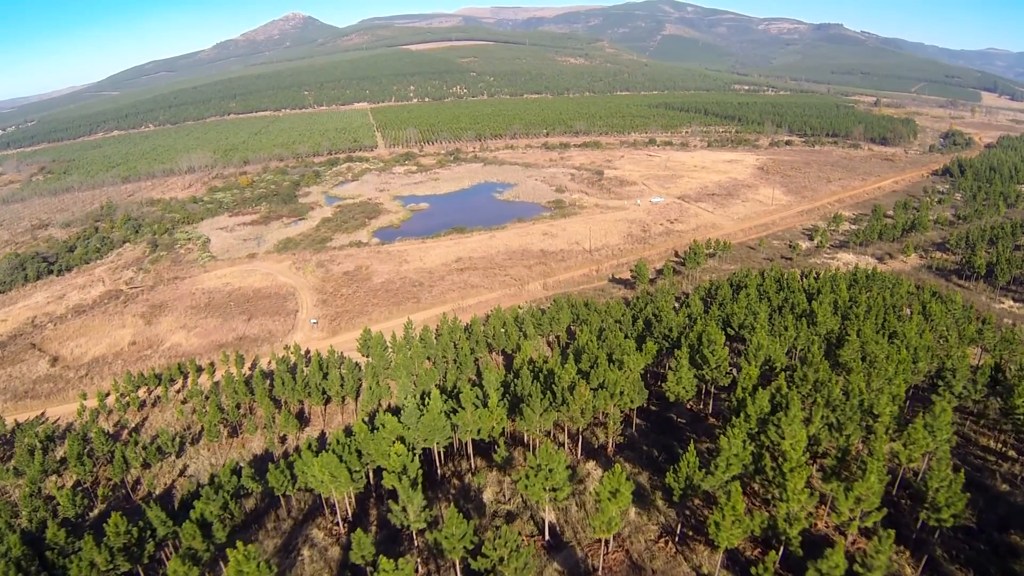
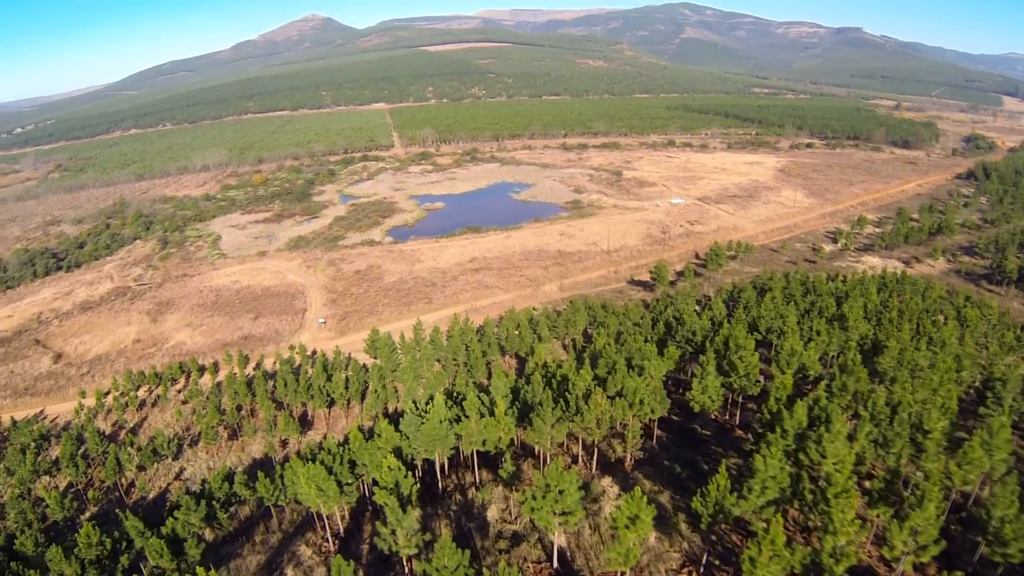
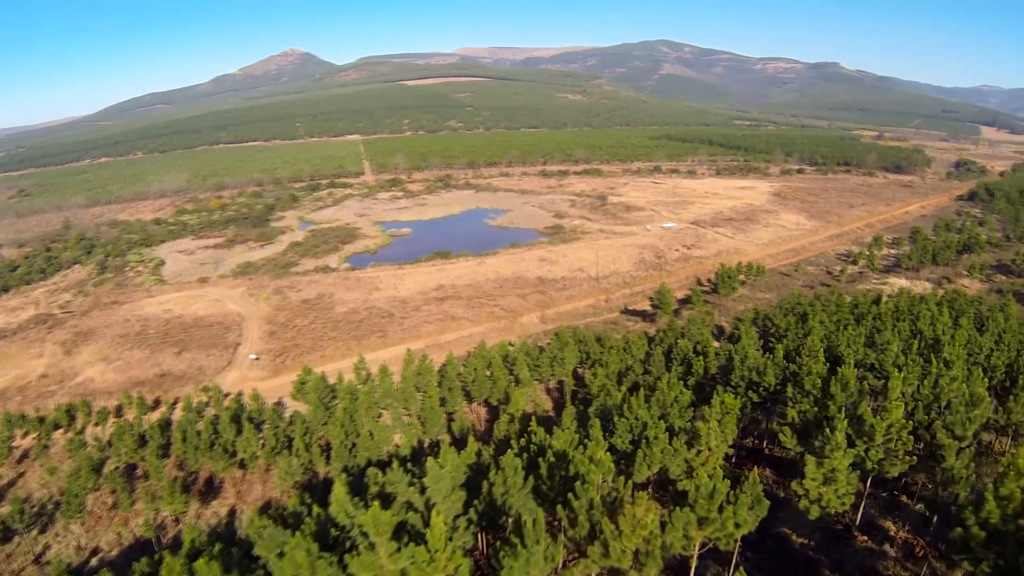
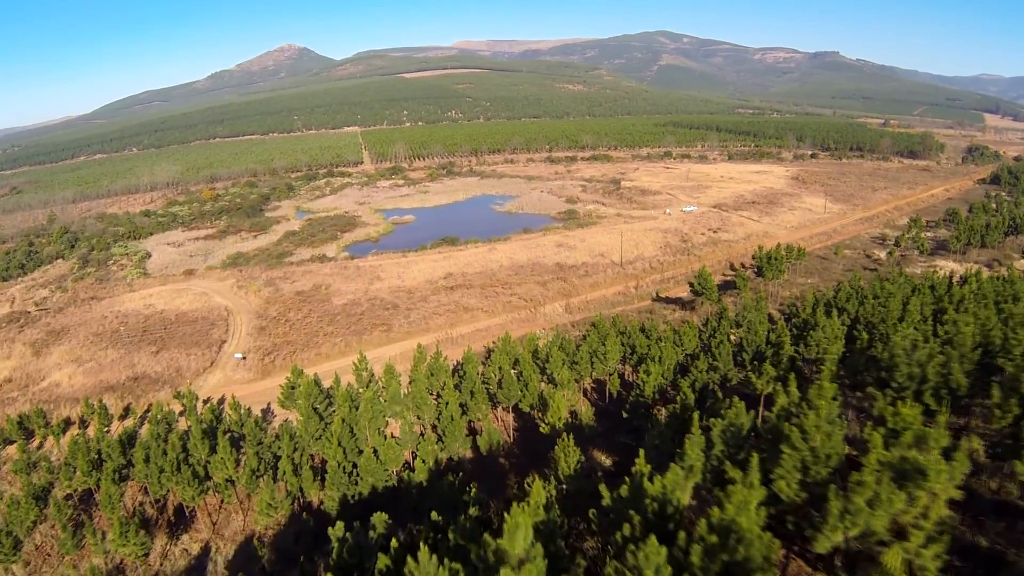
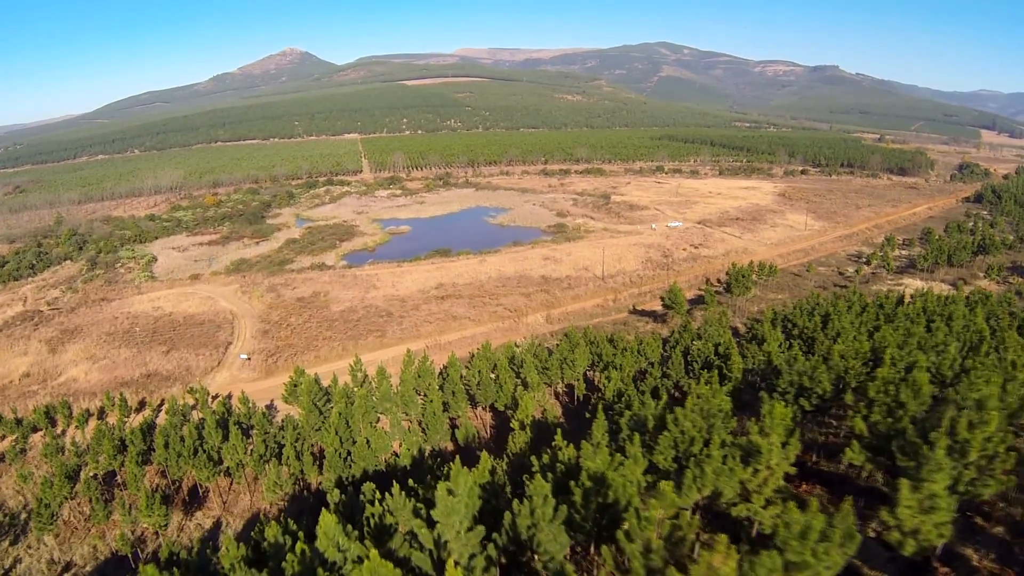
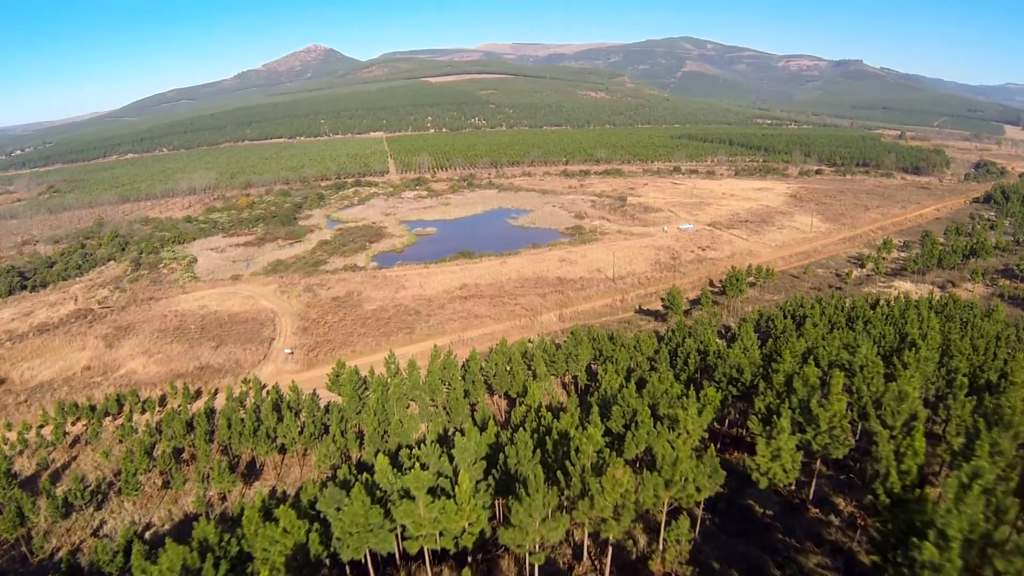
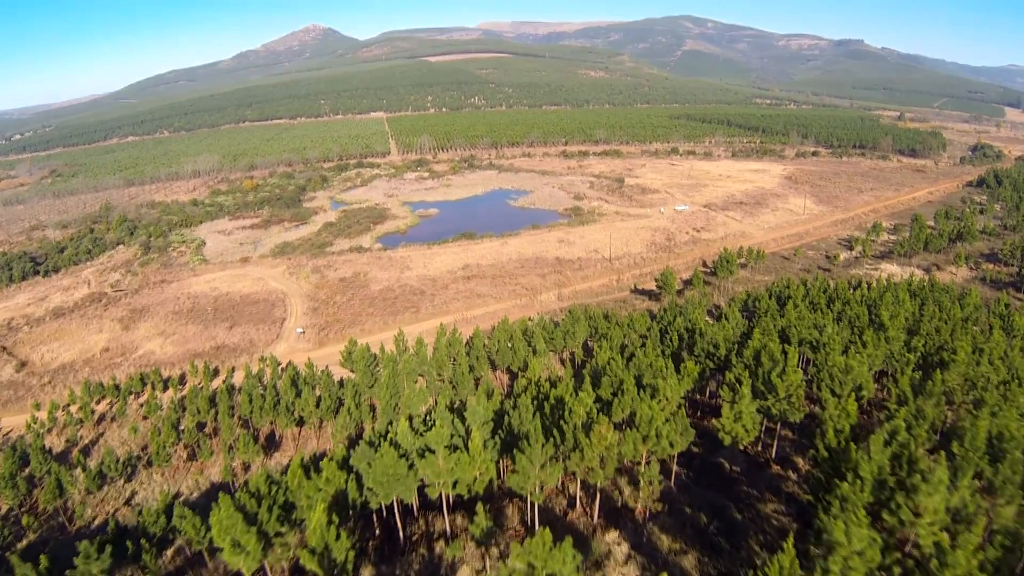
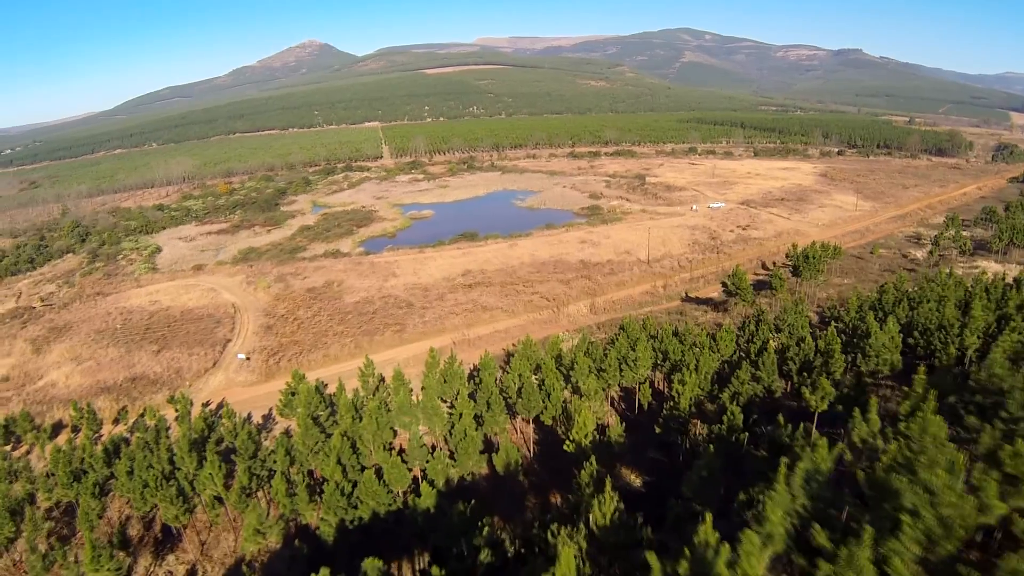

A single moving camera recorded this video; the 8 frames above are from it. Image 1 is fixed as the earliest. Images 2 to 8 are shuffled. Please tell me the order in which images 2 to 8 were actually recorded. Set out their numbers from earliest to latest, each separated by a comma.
2, 7, 6, 3, 5, 4, 8
